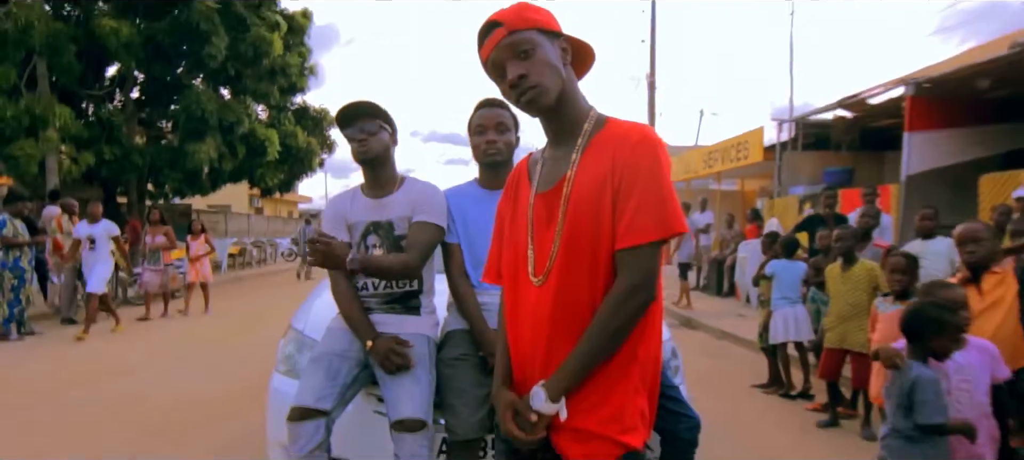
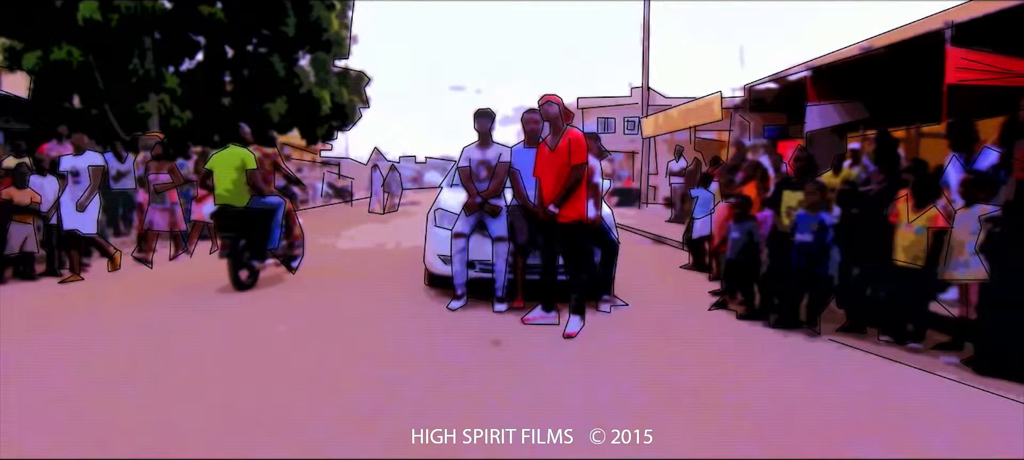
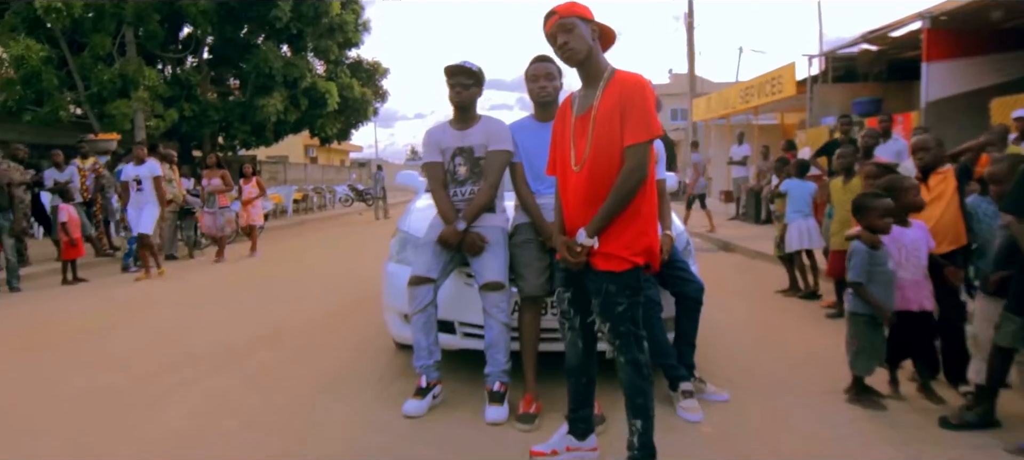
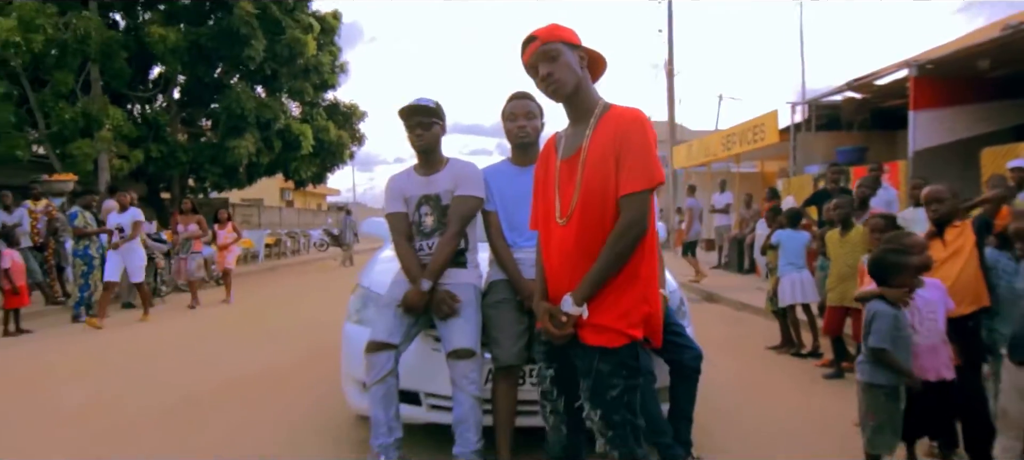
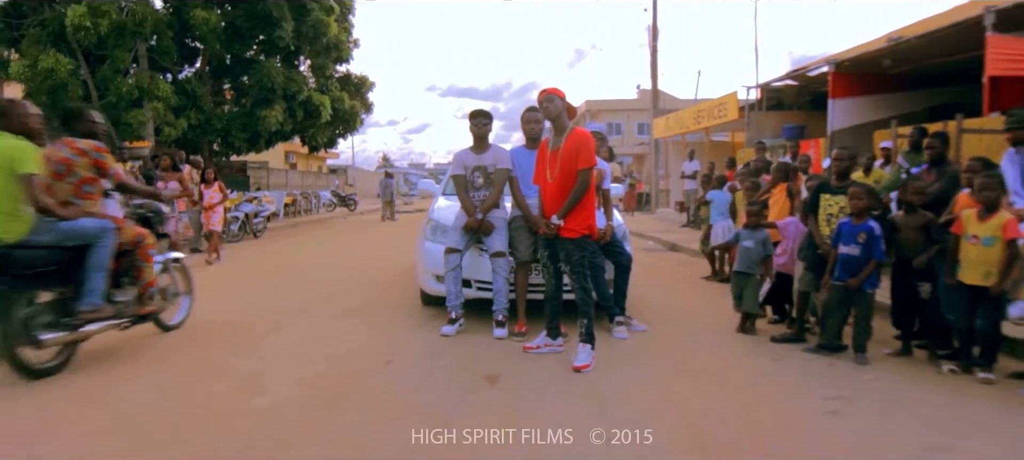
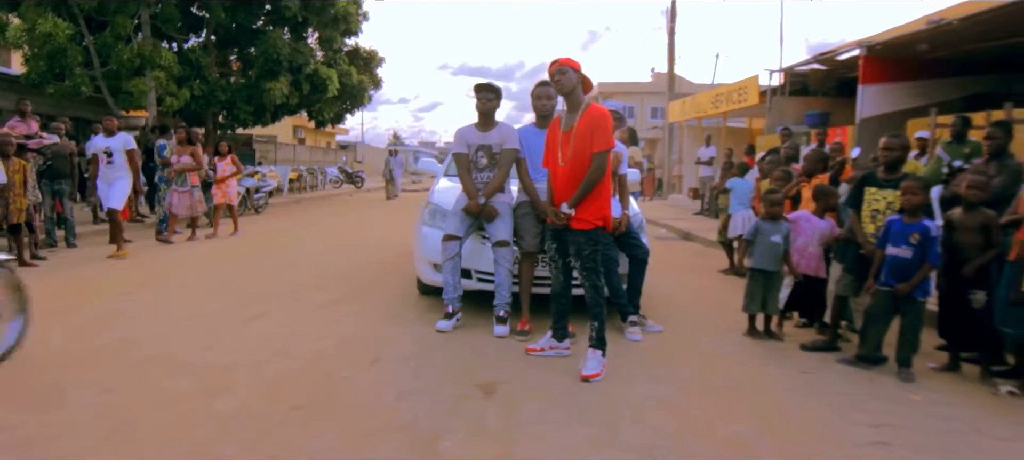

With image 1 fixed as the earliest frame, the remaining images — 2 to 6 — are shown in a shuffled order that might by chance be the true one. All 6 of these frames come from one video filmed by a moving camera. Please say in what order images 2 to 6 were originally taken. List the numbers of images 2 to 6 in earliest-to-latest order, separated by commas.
4, 3, 6, 5, 2
